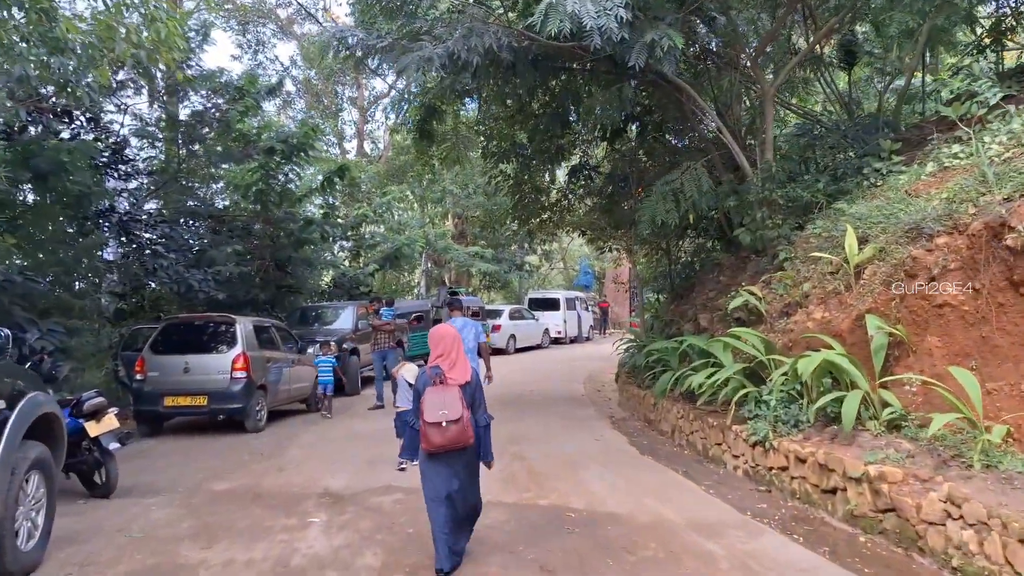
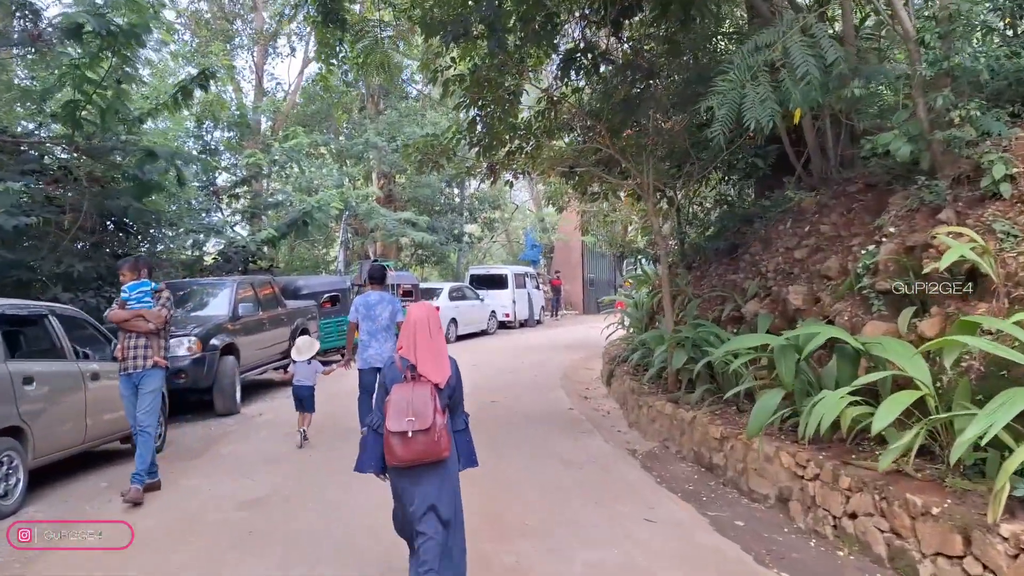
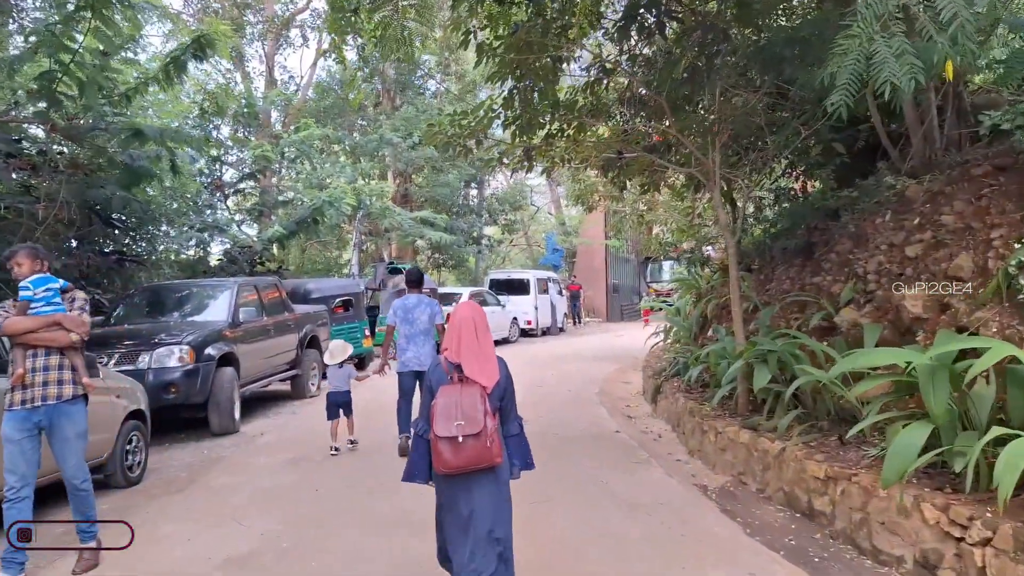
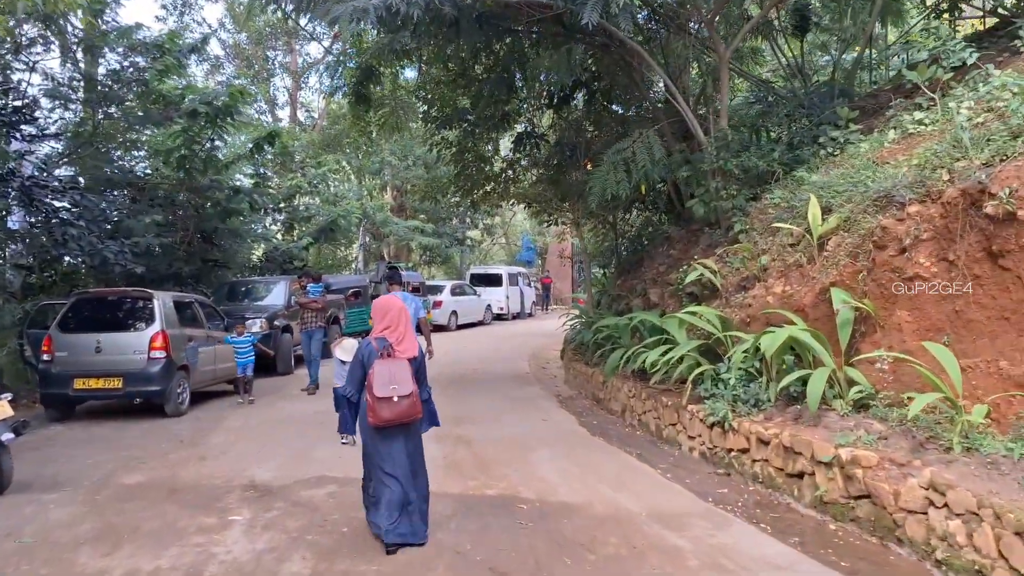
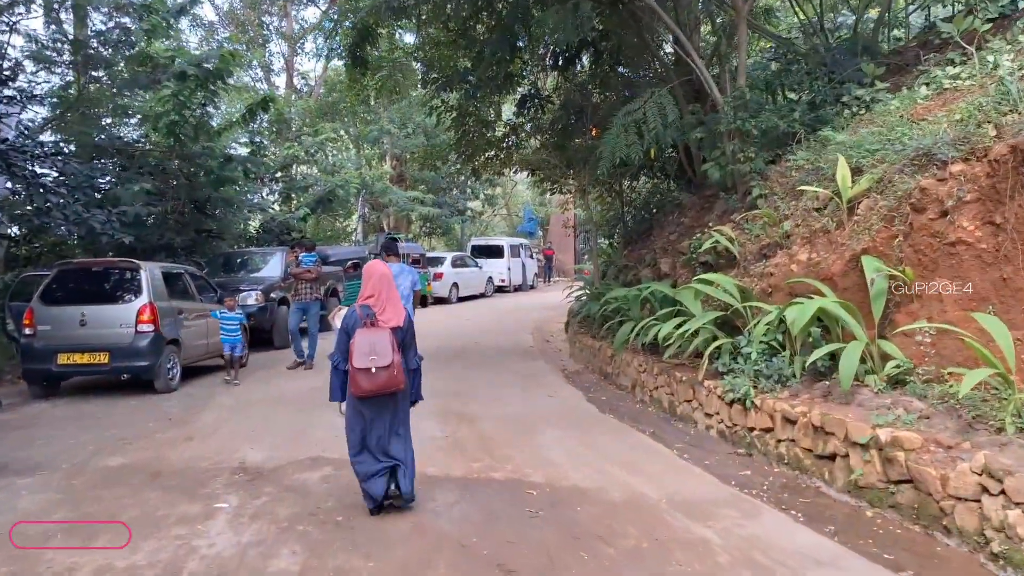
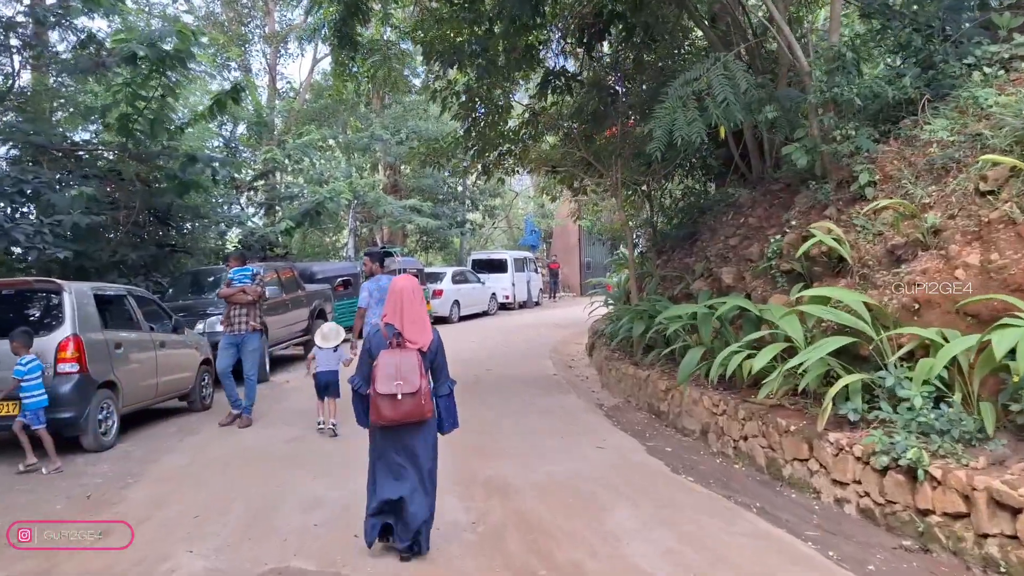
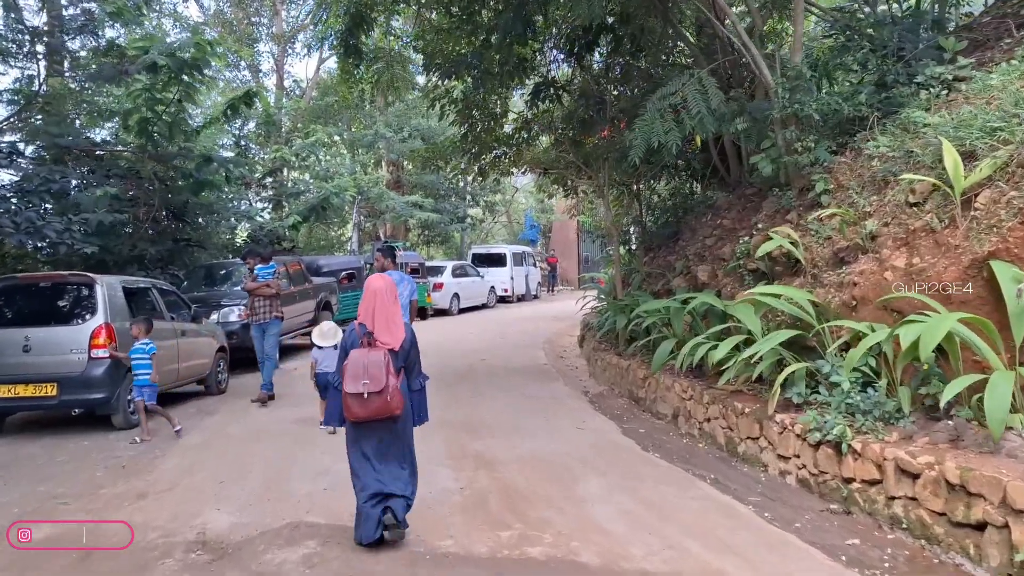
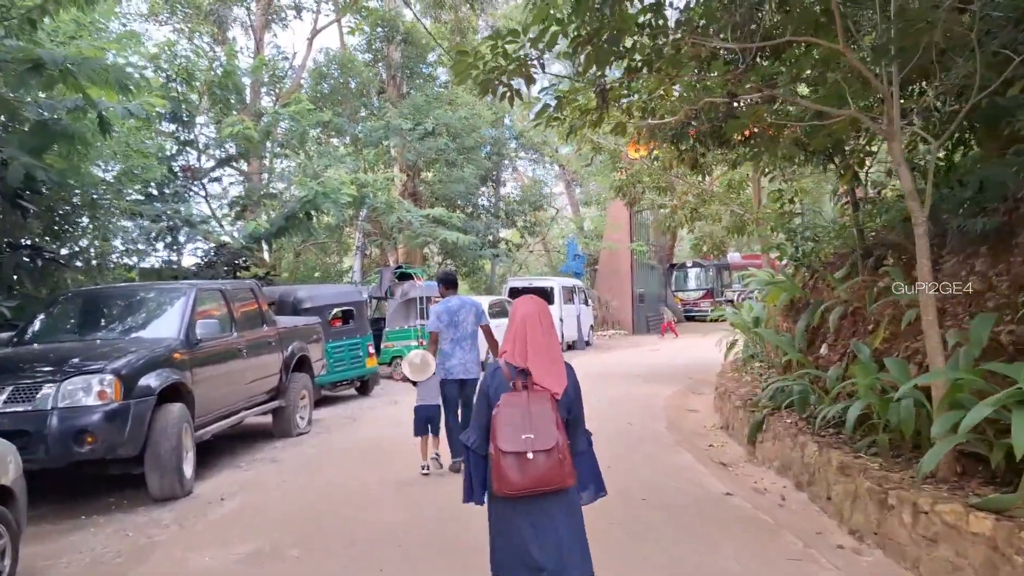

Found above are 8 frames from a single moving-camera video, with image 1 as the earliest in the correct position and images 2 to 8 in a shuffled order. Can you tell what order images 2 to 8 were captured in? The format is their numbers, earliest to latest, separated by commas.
4, 5, 7, 6, 2, 3, 8
